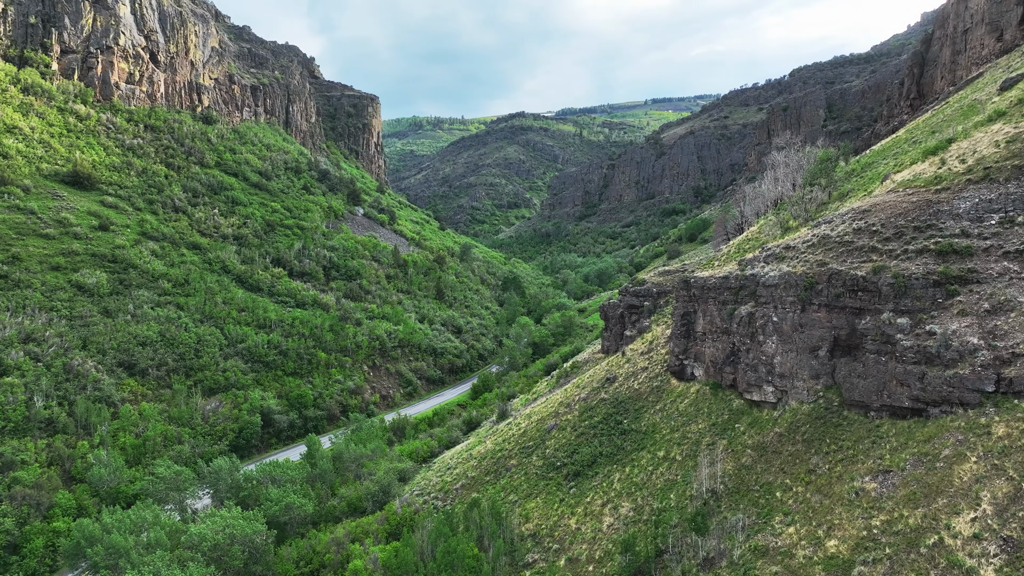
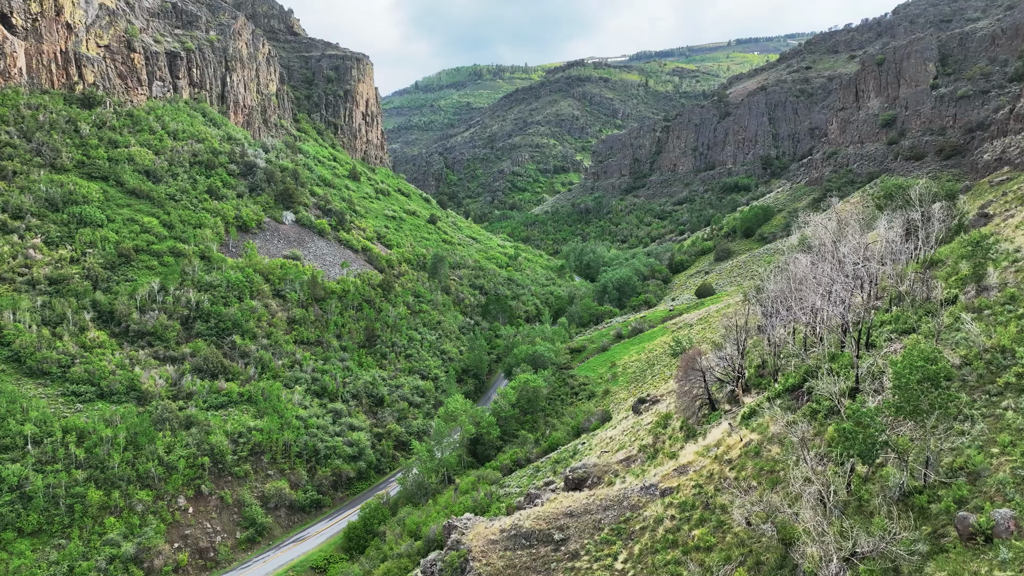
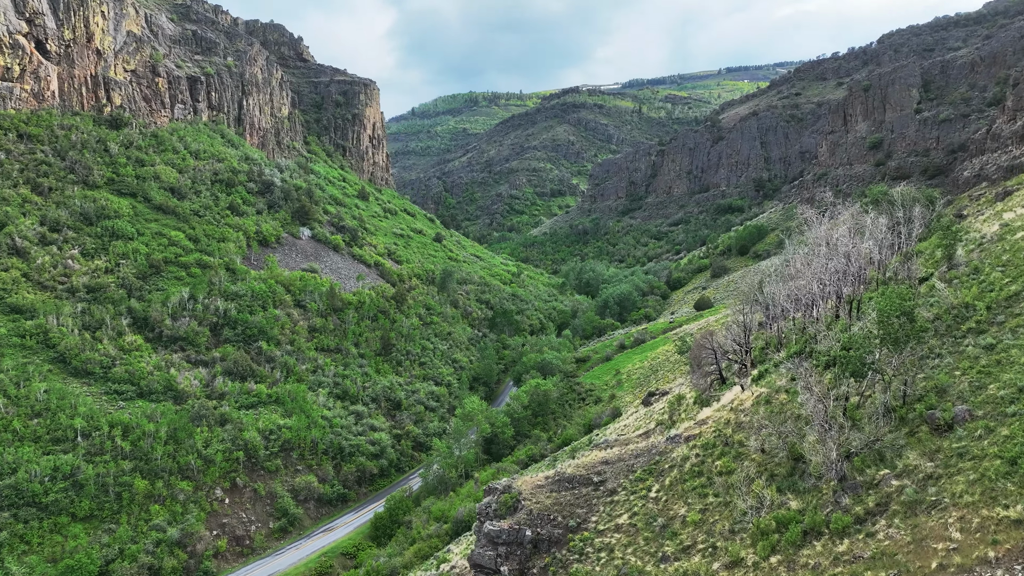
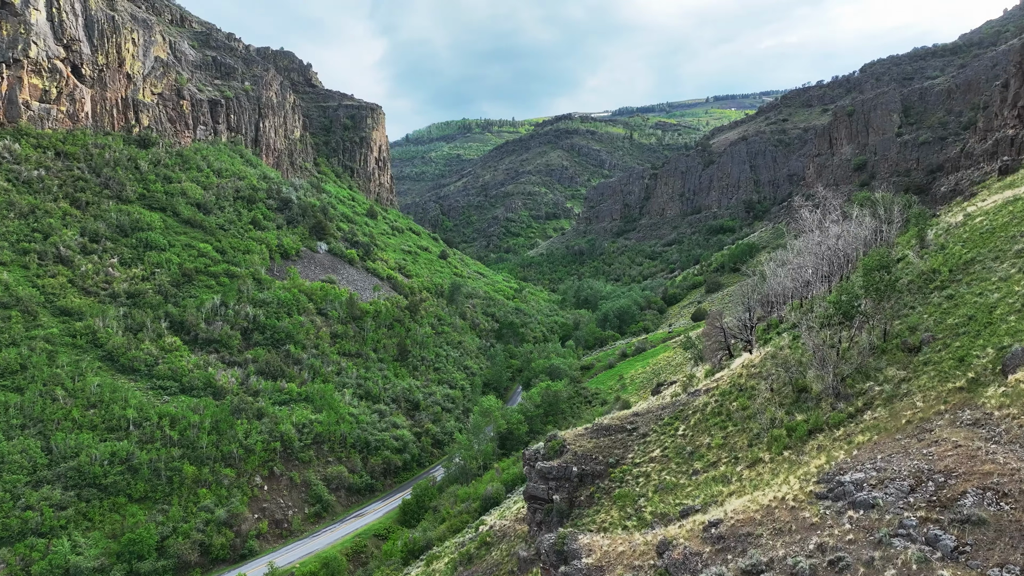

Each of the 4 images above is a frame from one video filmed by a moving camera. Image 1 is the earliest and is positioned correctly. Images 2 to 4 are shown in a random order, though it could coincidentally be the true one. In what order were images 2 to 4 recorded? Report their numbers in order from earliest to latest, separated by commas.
4, 3, 2
